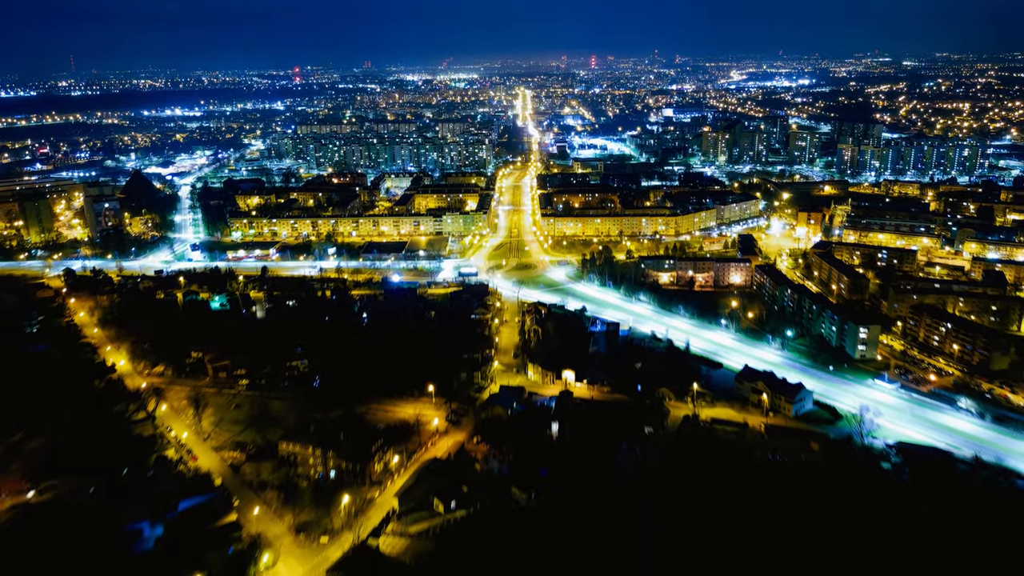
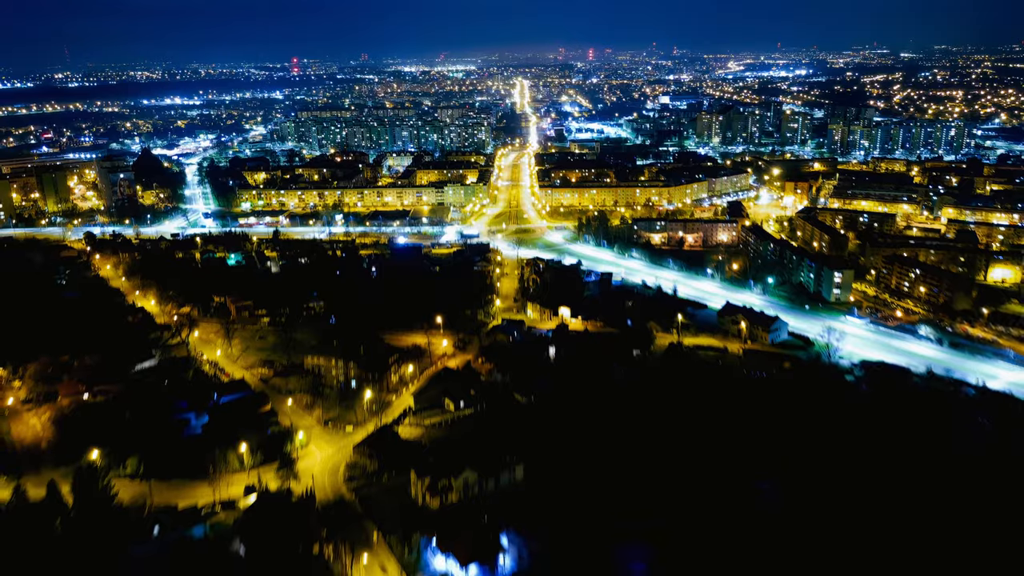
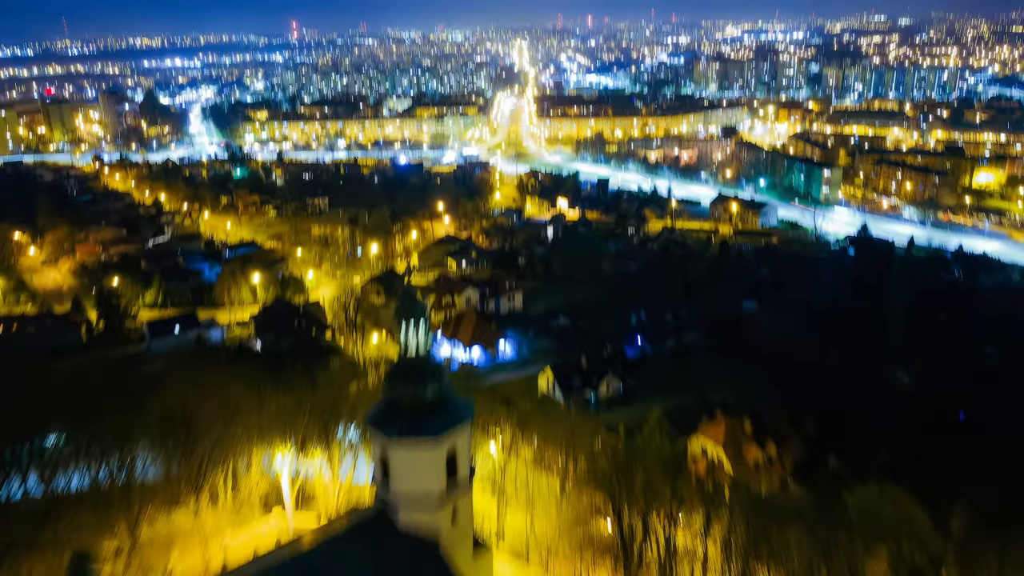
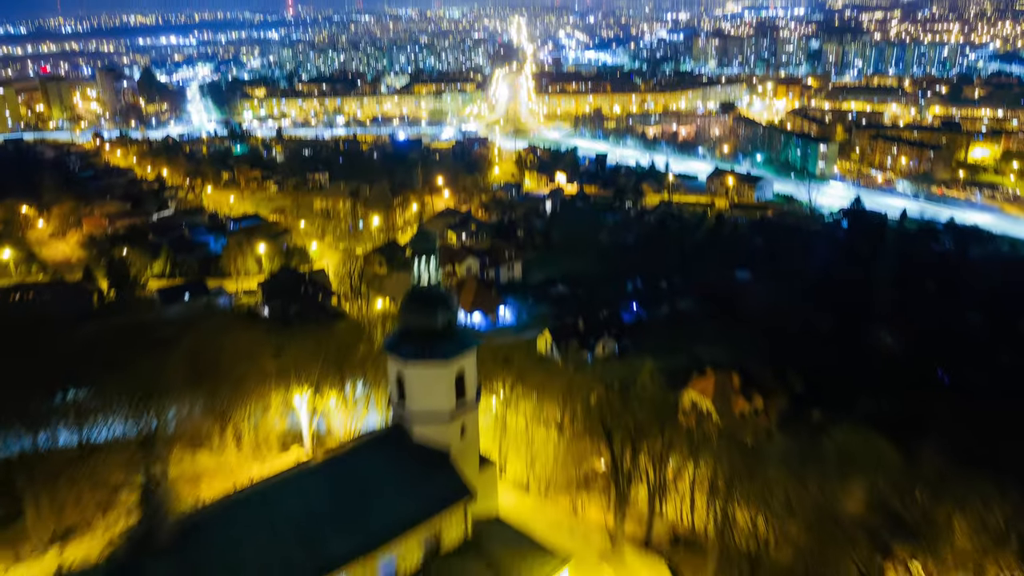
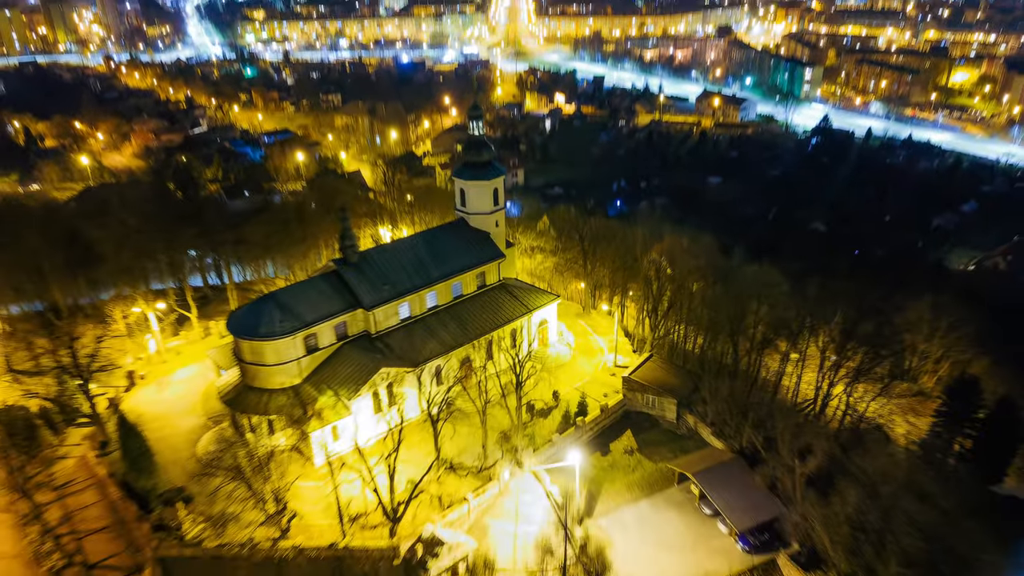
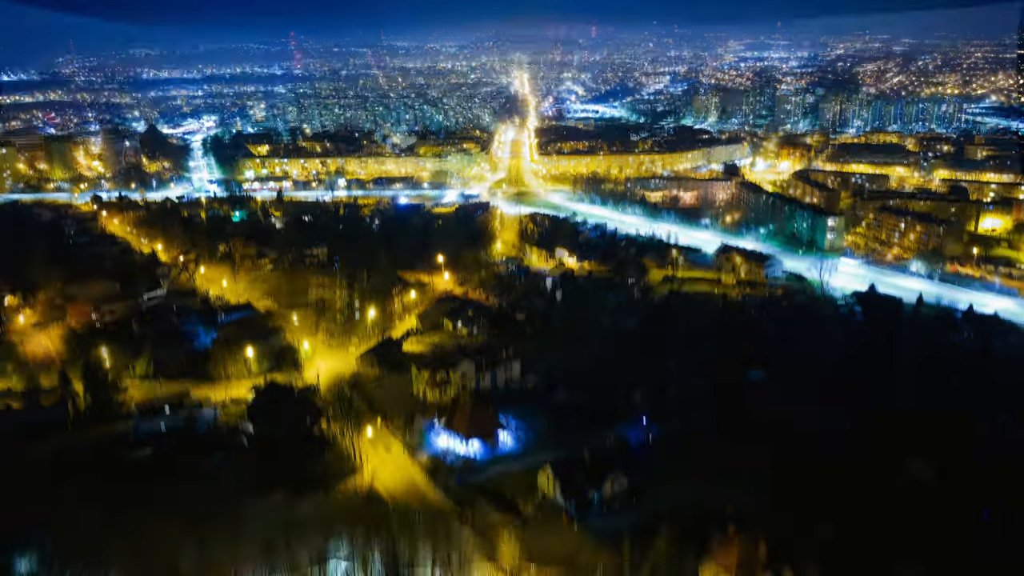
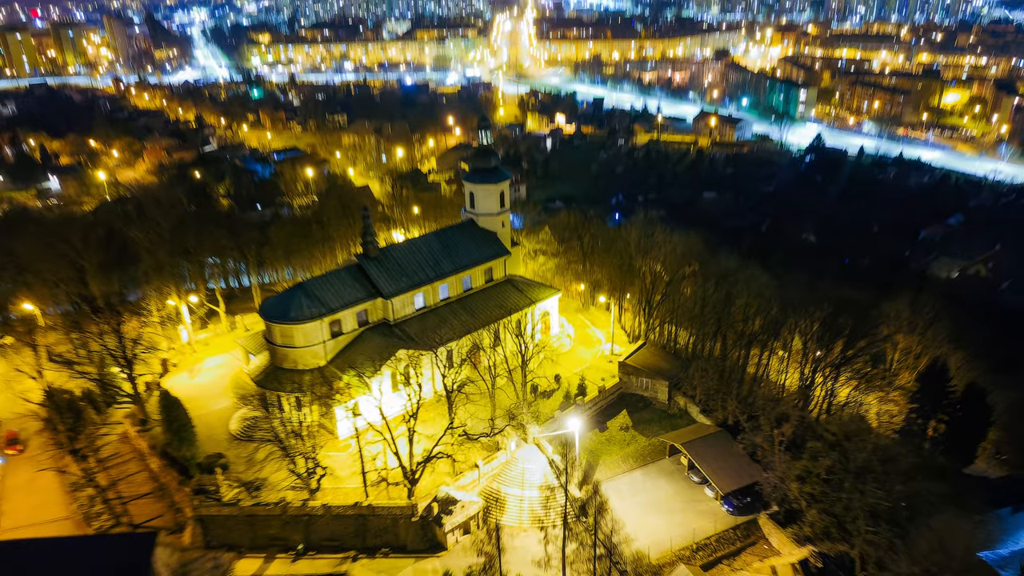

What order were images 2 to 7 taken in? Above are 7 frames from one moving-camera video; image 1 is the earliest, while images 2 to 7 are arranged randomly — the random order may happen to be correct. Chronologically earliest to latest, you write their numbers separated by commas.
2, 6, 3, 4, 5, 7
